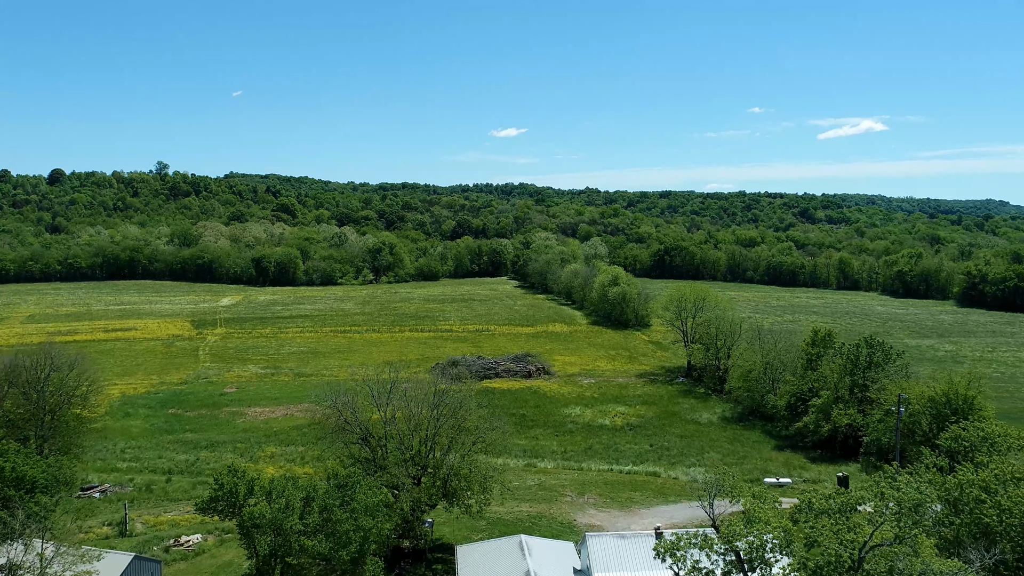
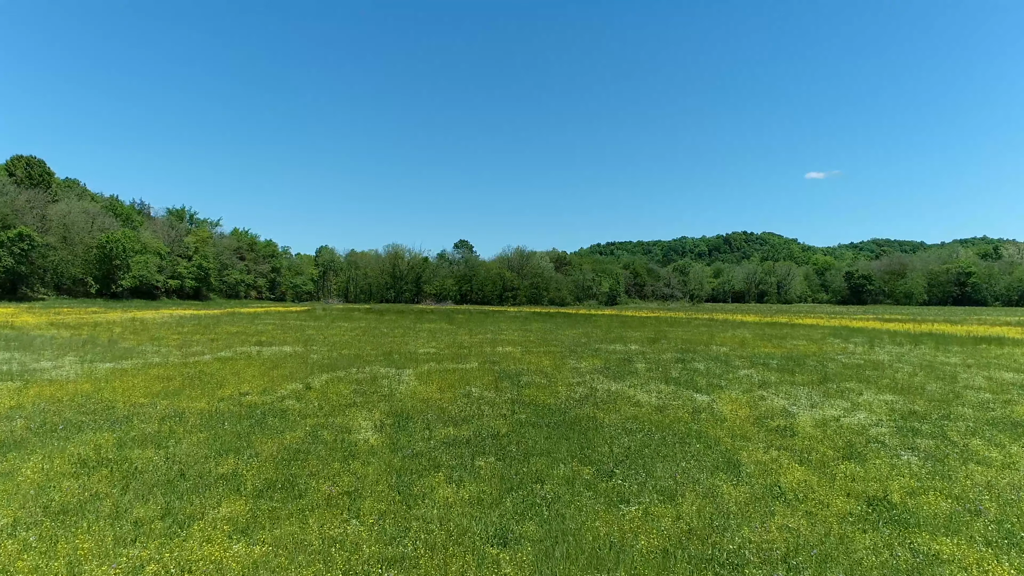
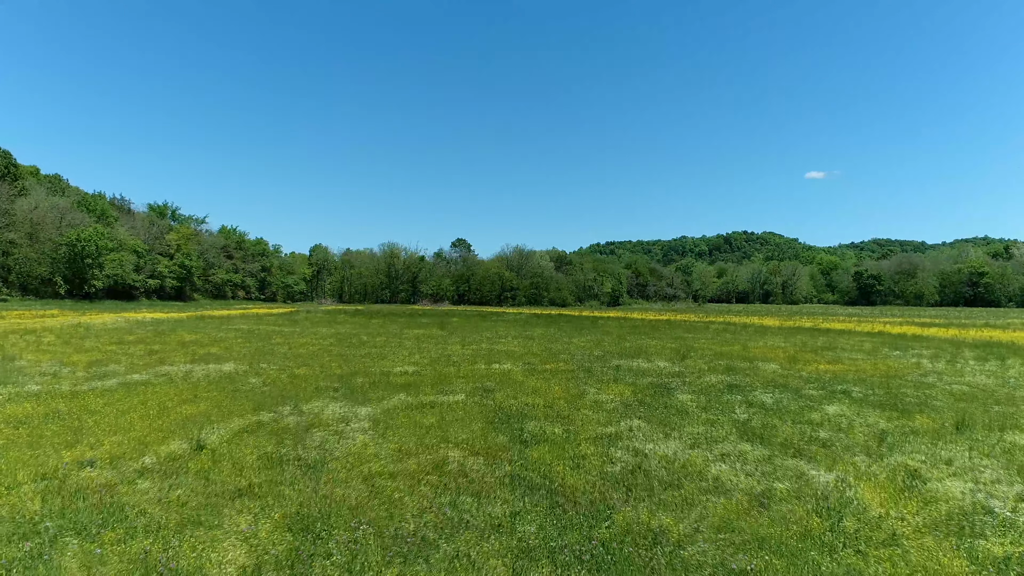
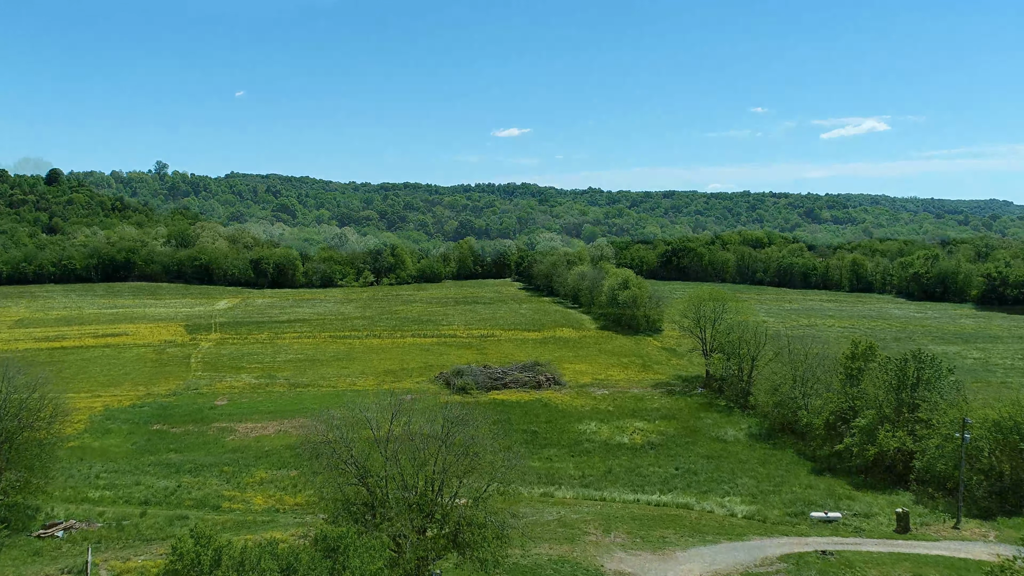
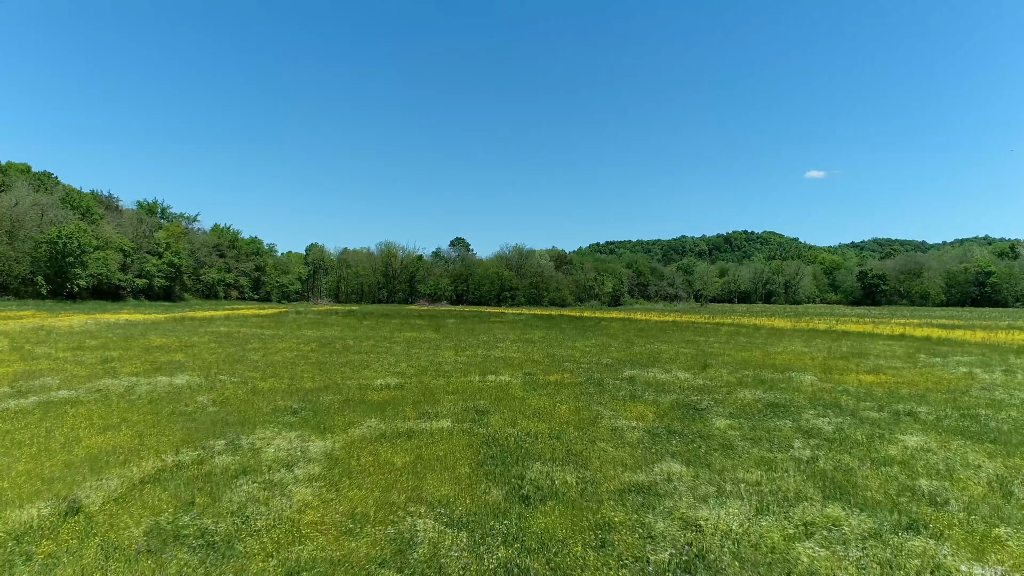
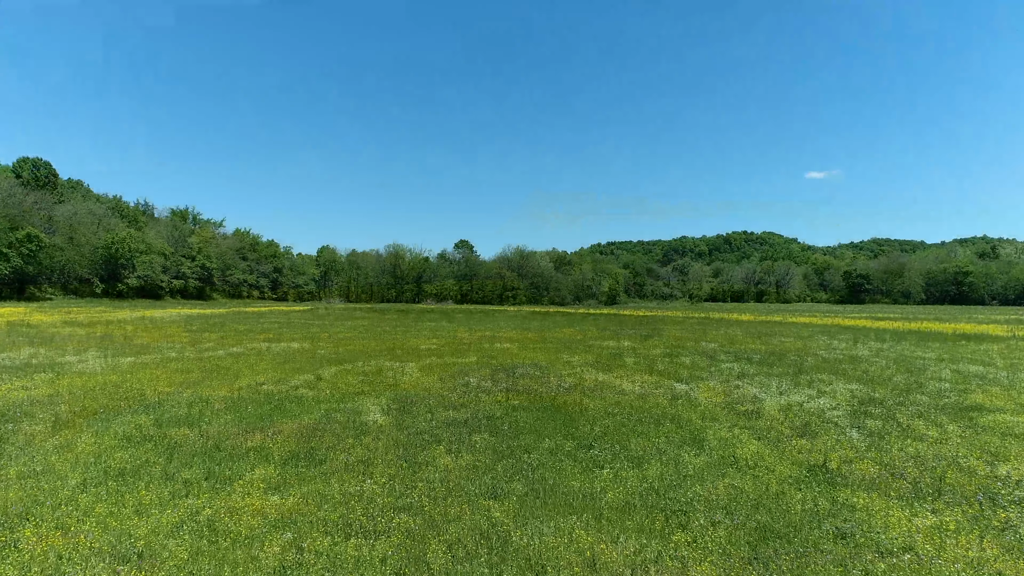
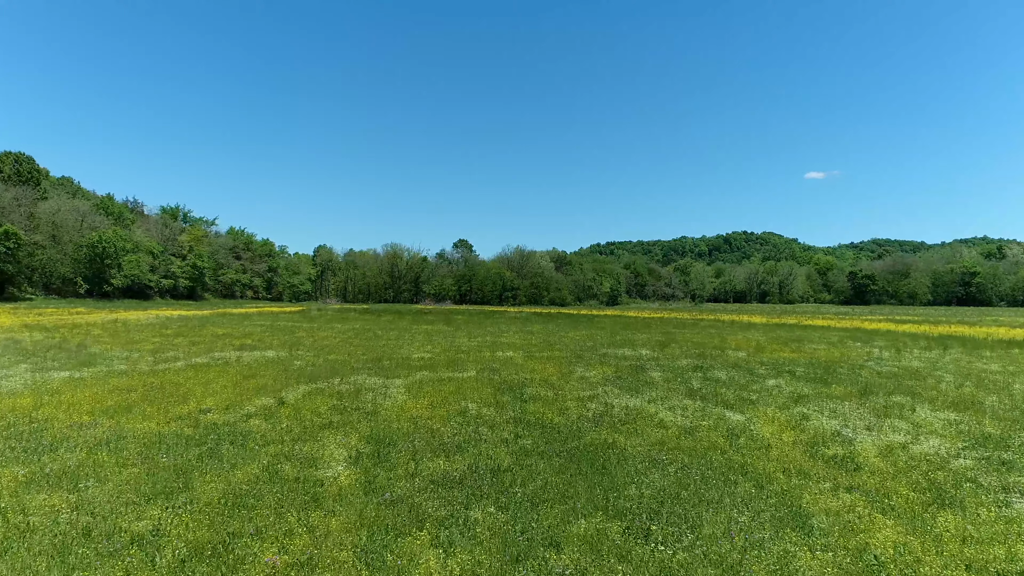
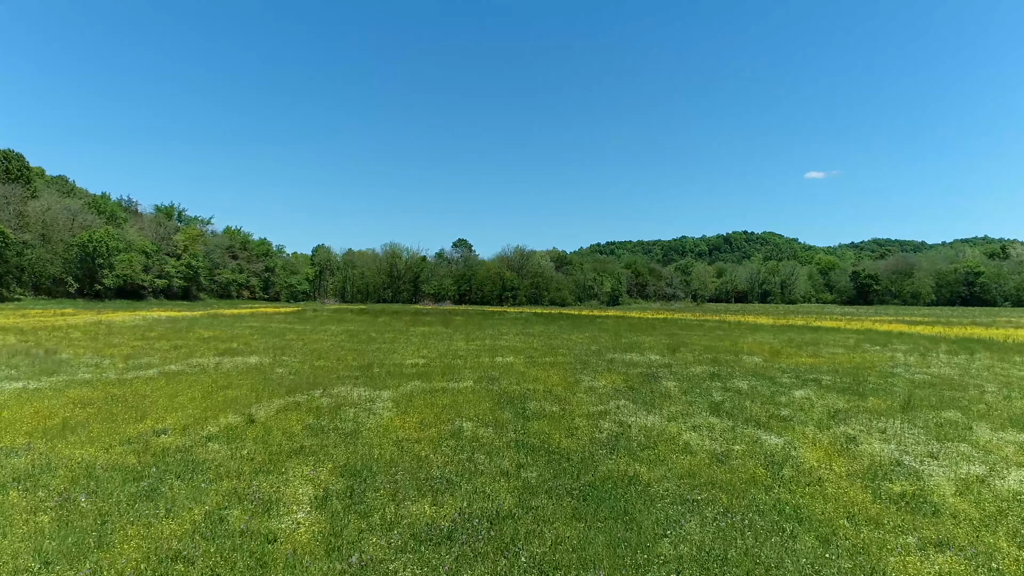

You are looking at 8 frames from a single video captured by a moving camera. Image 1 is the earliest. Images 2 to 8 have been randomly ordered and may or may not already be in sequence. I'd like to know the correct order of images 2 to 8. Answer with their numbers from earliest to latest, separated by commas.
4, 6, 2, 7, 8, 3, 5
